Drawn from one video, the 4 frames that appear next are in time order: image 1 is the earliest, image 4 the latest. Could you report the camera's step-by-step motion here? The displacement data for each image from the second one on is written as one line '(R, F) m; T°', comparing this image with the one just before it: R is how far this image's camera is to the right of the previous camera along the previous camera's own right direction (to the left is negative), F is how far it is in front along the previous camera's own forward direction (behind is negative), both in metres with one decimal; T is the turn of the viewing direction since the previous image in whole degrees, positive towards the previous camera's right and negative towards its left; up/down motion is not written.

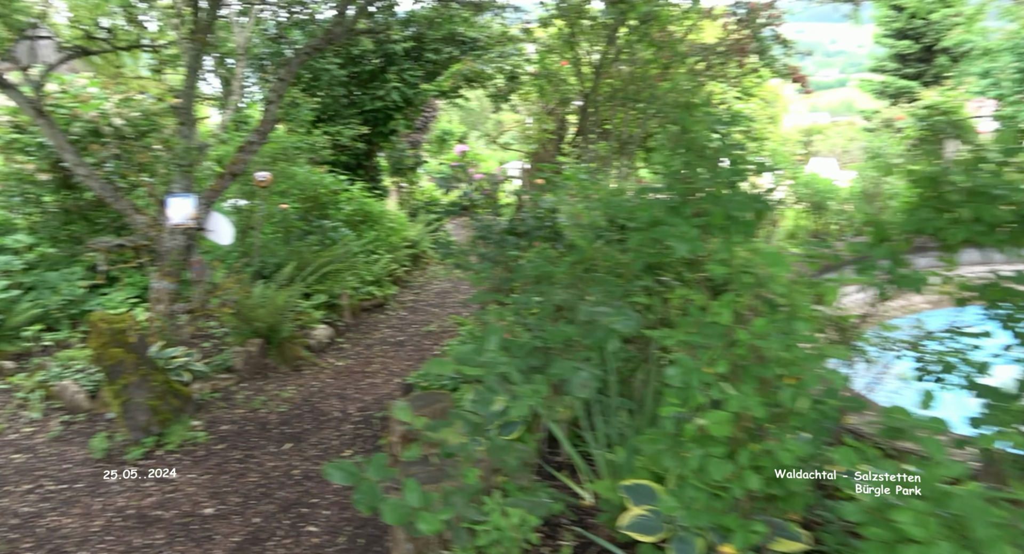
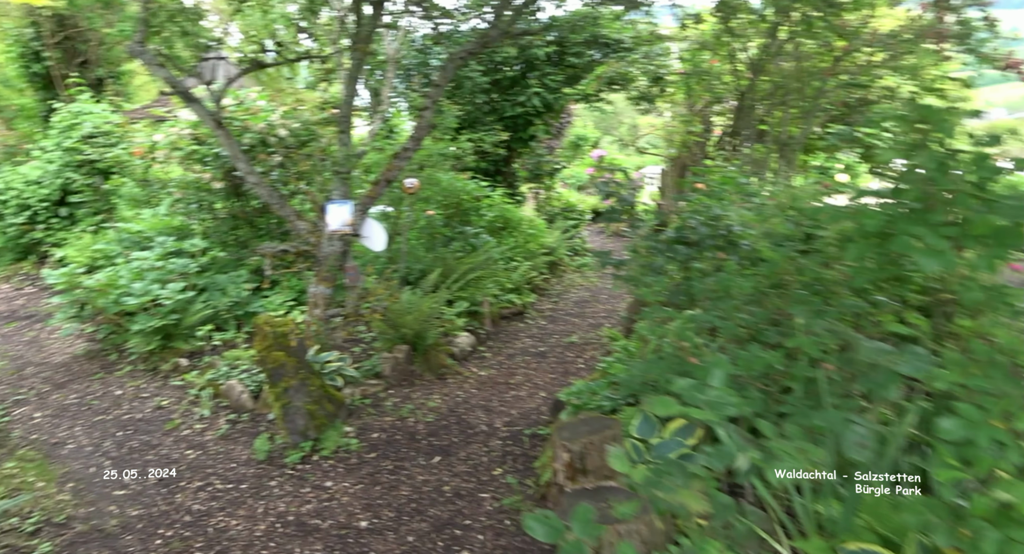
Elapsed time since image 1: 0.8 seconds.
(-0.2, +0.2) m; -11°
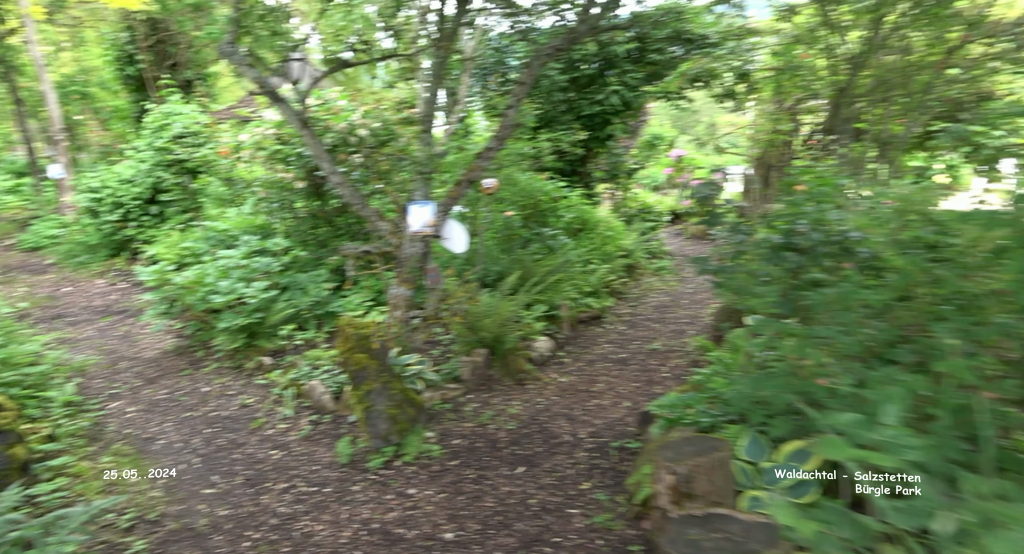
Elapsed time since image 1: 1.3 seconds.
(-0.1, +0.1) m; -5°
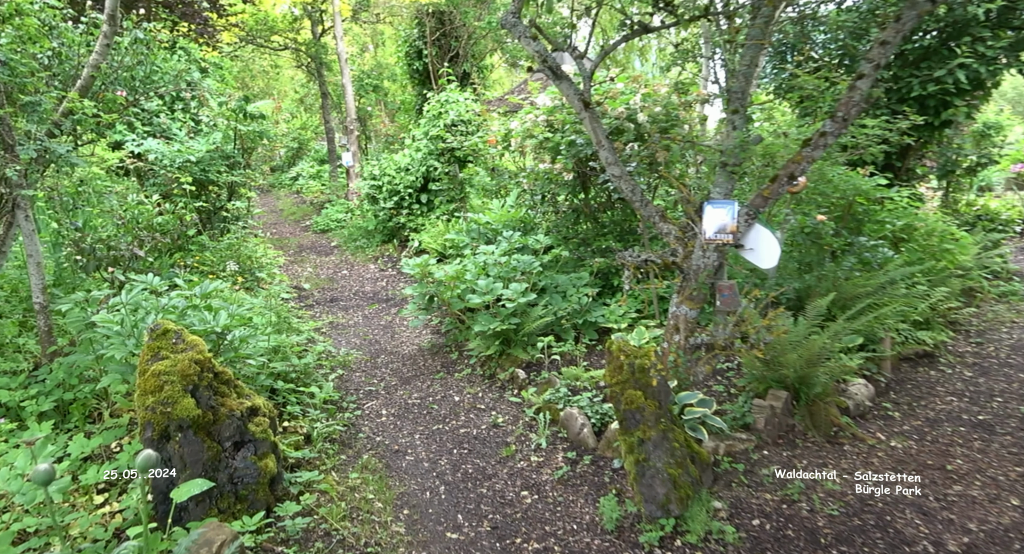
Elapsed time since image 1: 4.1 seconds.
(-0.4, +0.8) m; -21°
